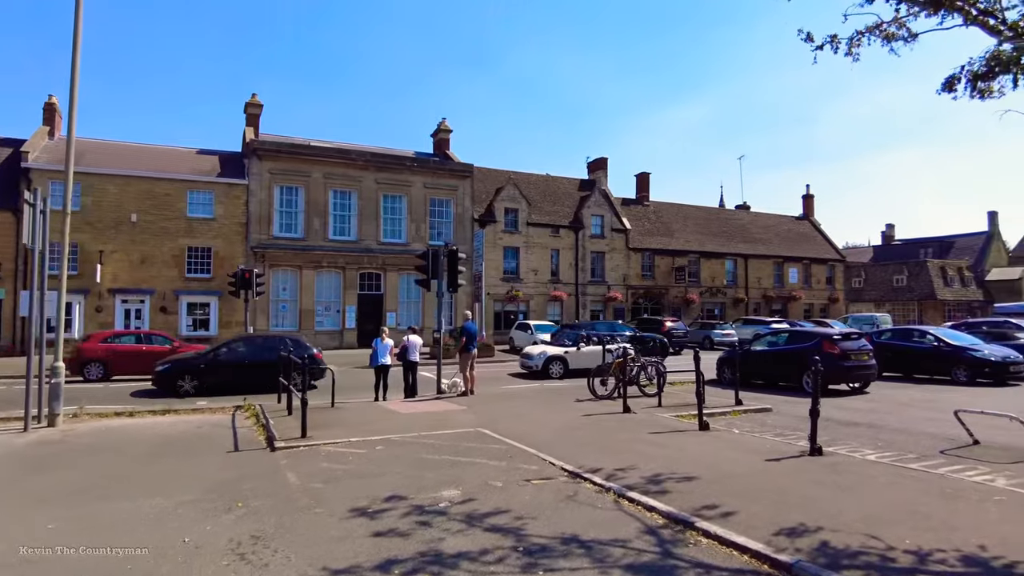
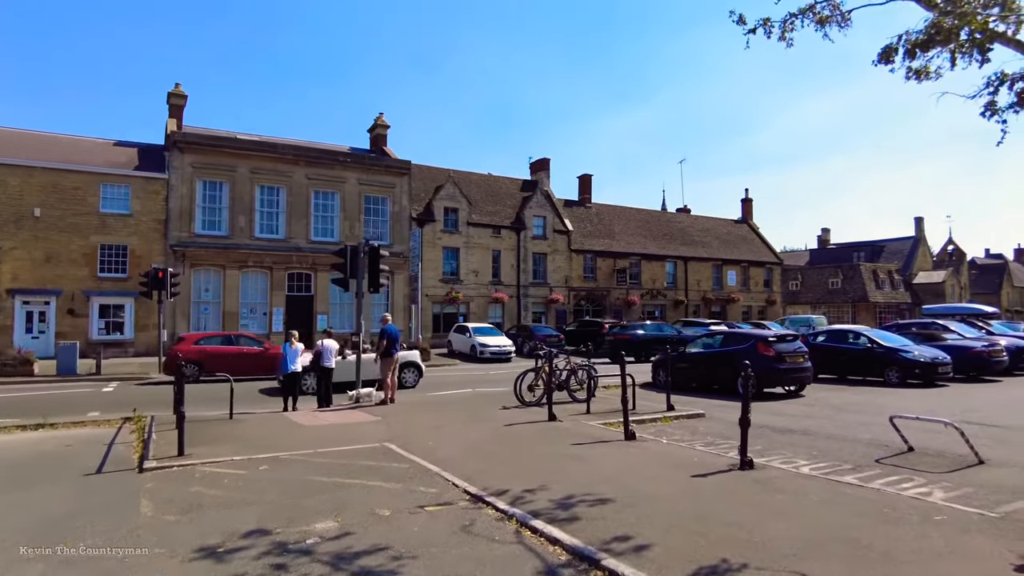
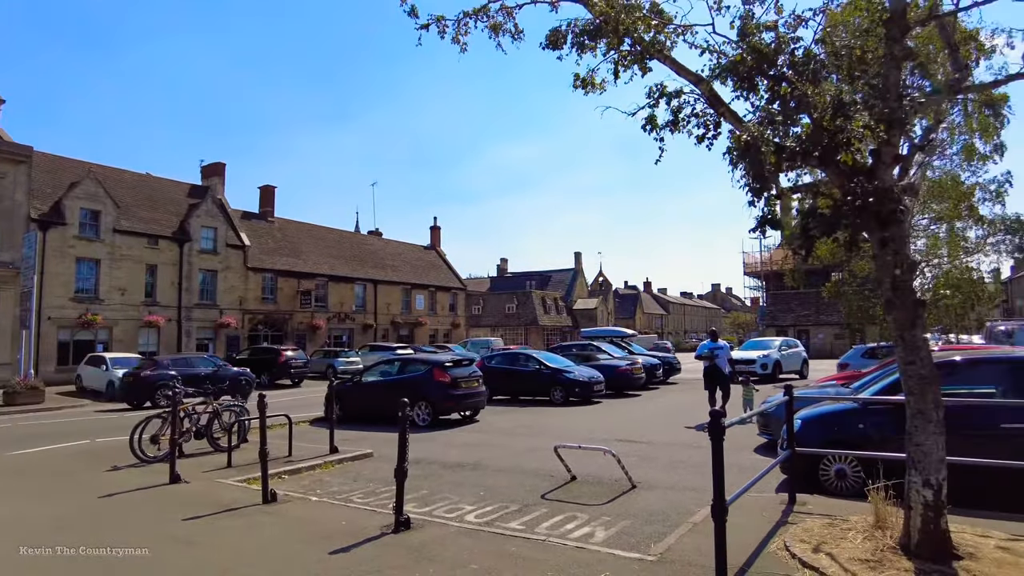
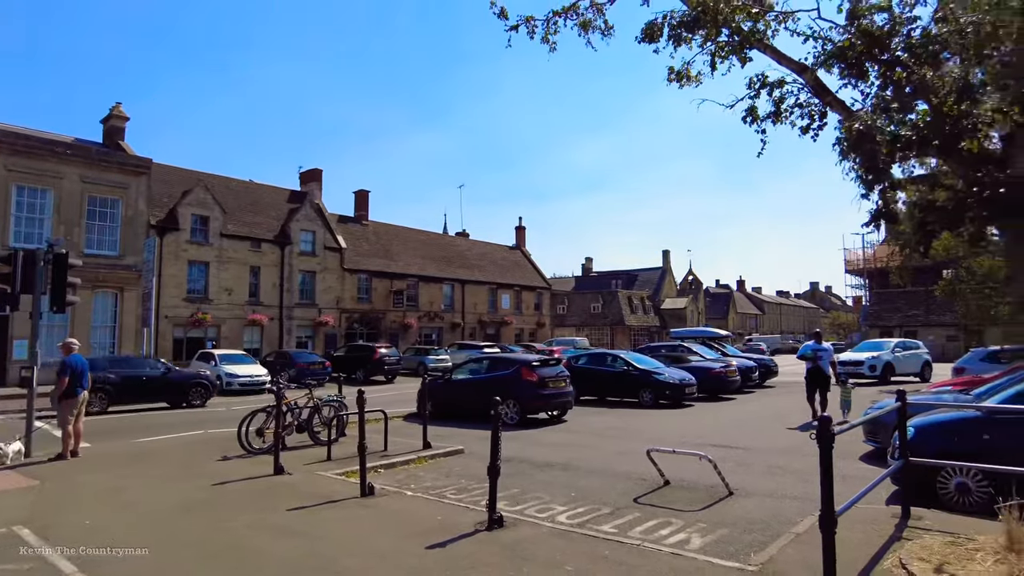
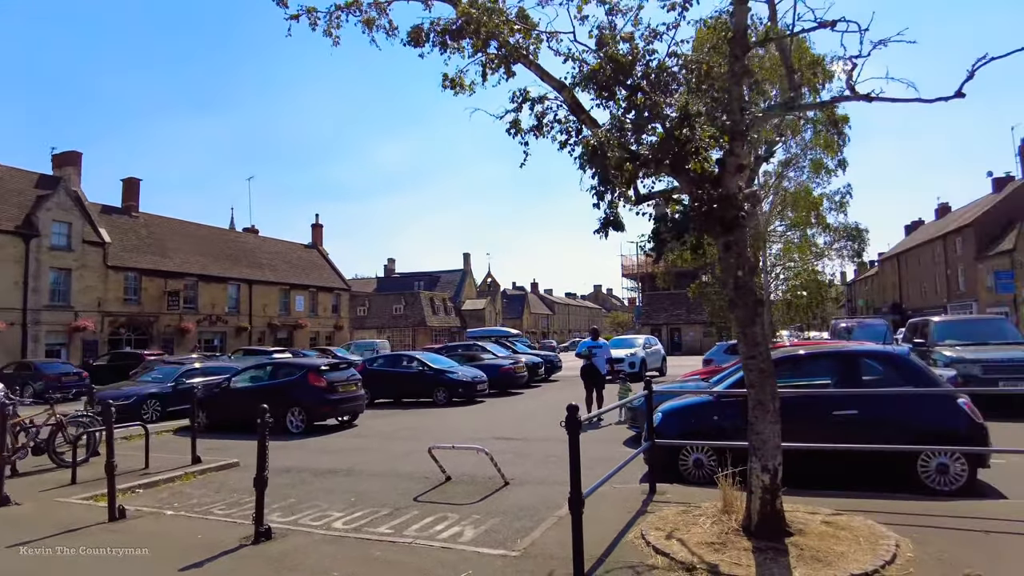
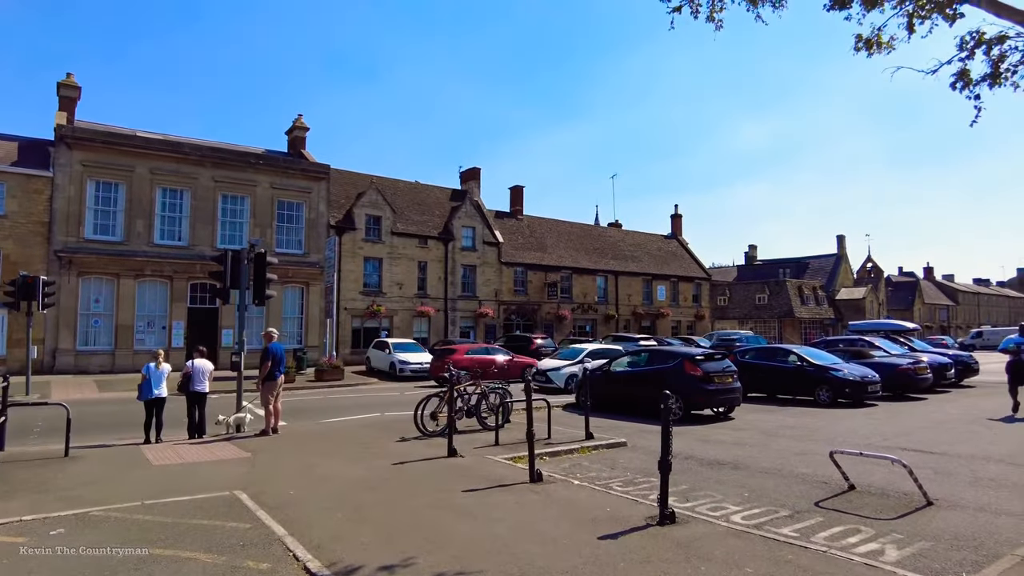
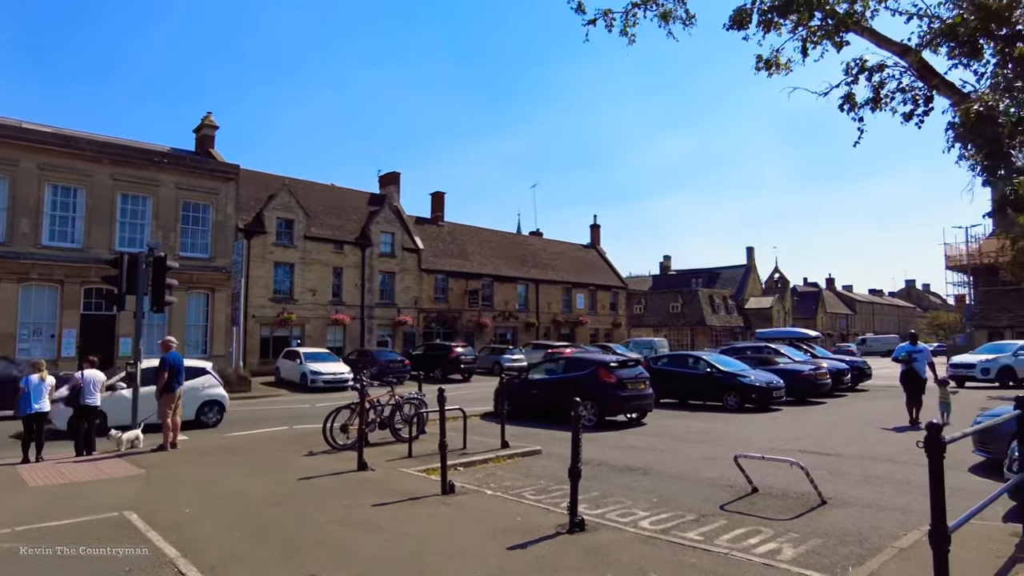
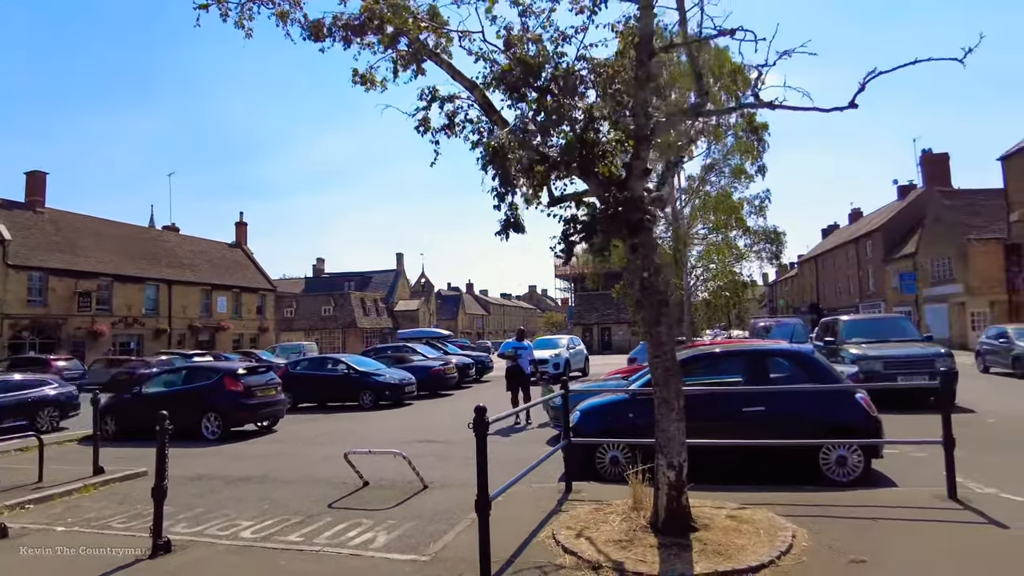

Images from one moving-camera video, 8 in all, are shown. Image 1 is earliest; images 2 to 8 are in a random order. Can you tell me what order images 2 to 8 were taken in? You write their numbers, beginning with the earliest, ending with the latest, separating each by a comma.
2, 6, 7, 4, 3, 5, 8
